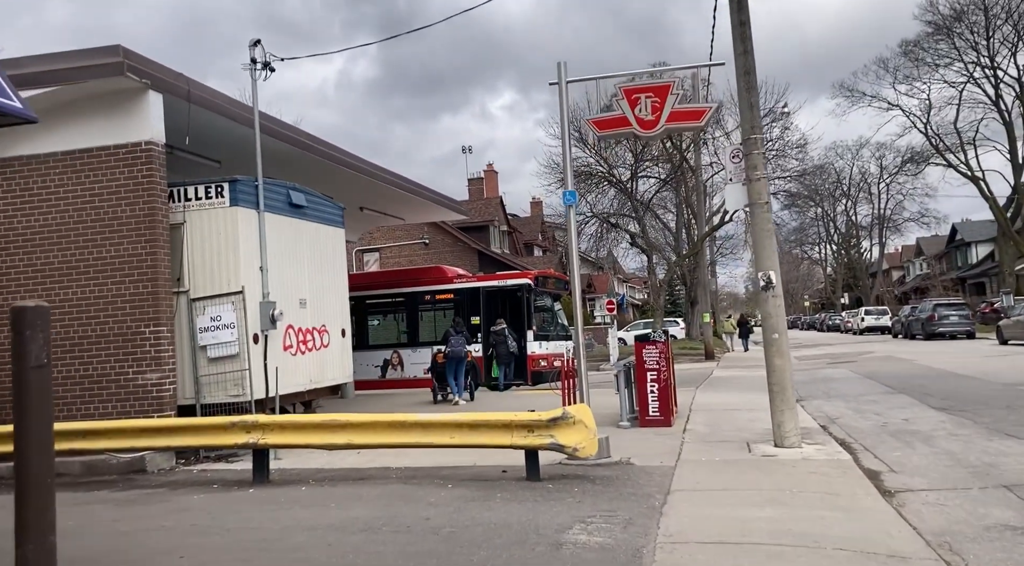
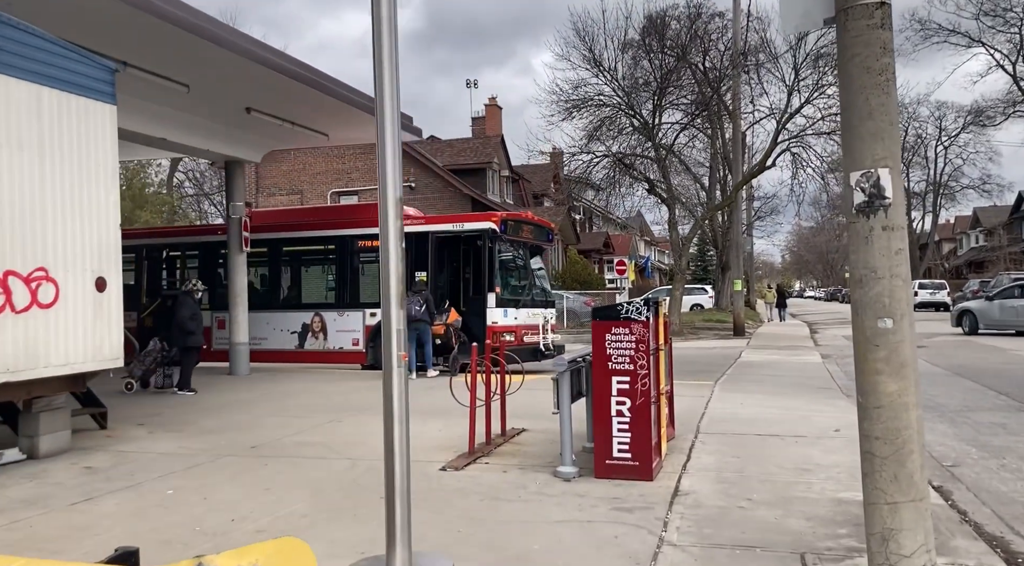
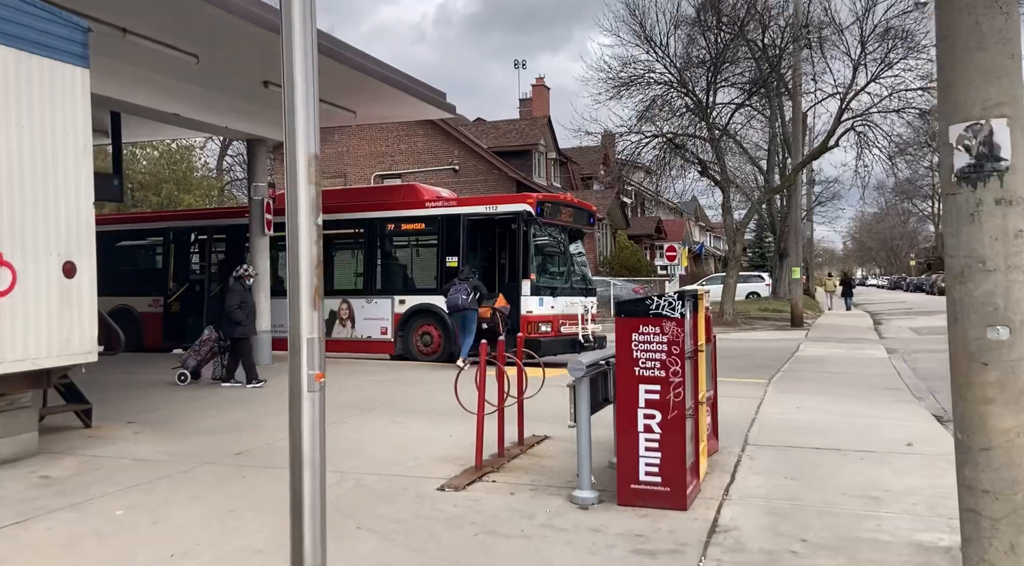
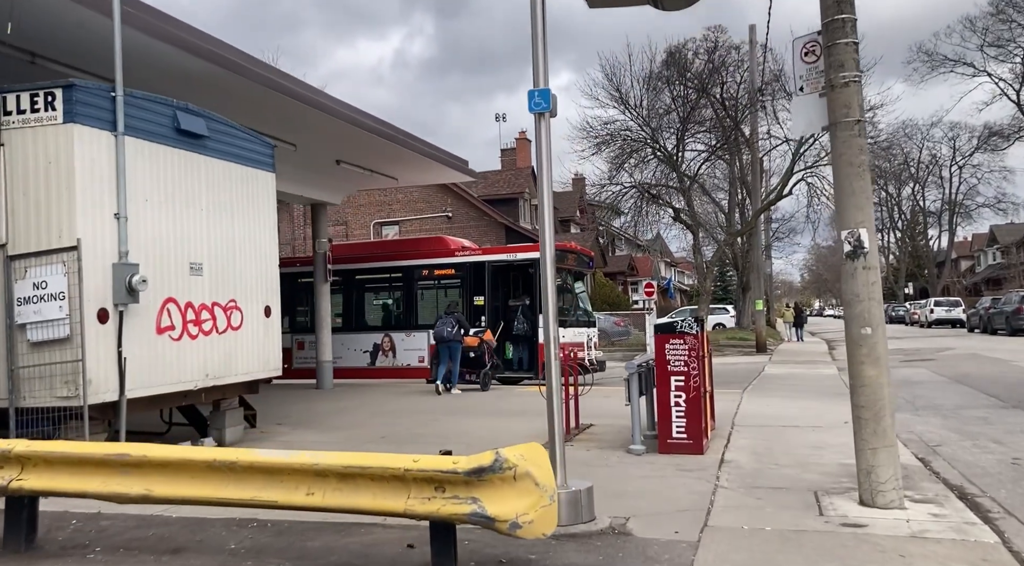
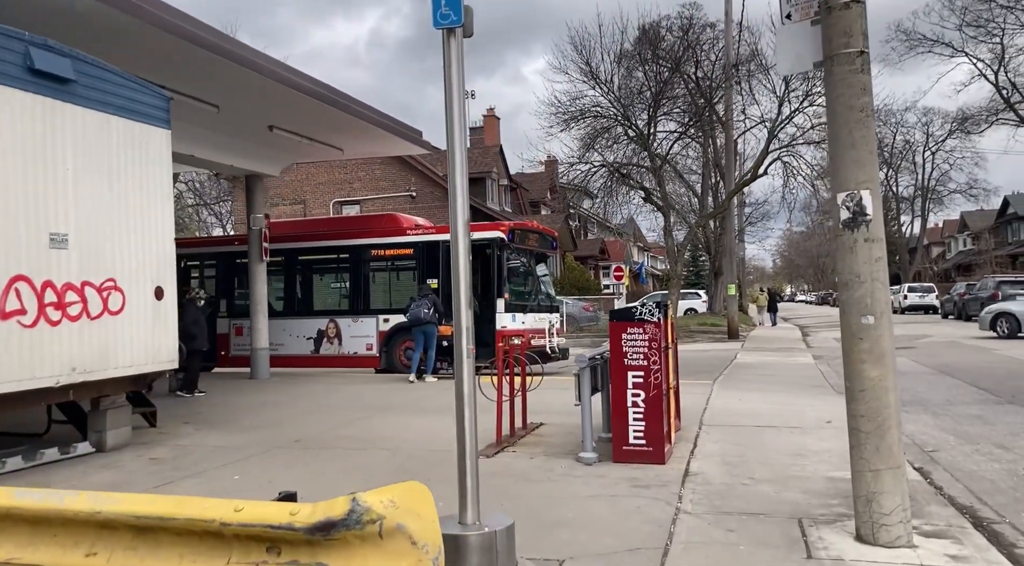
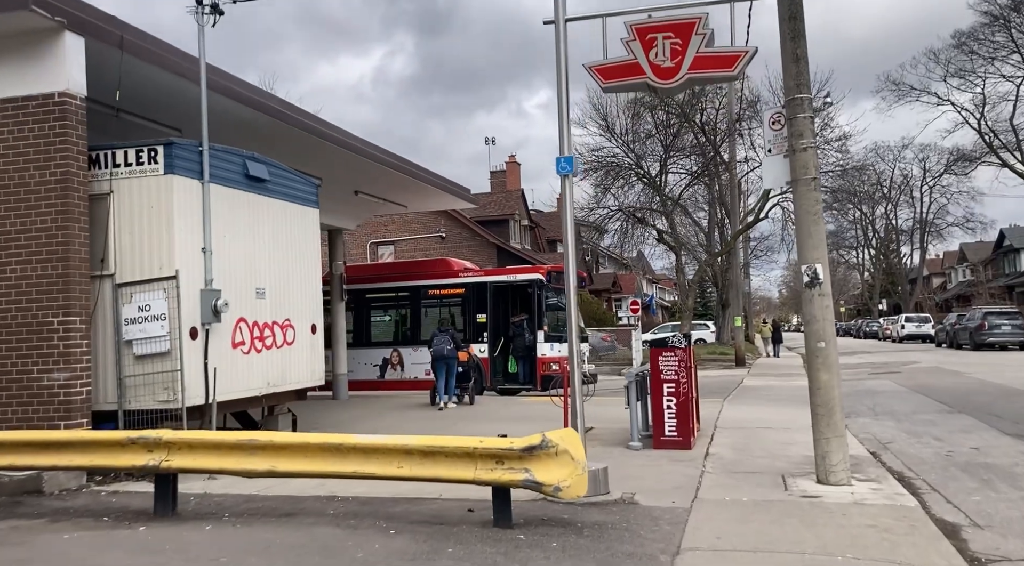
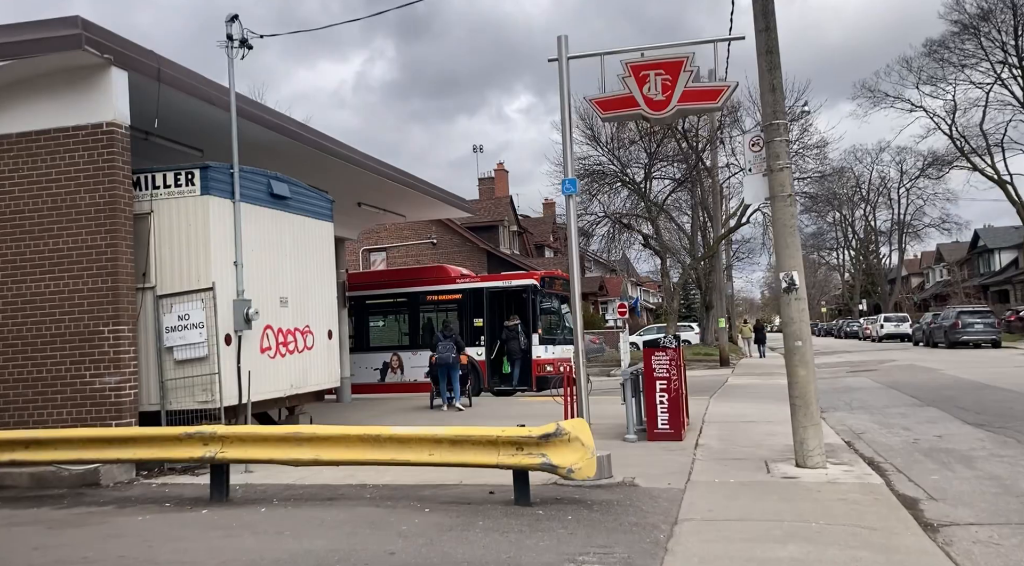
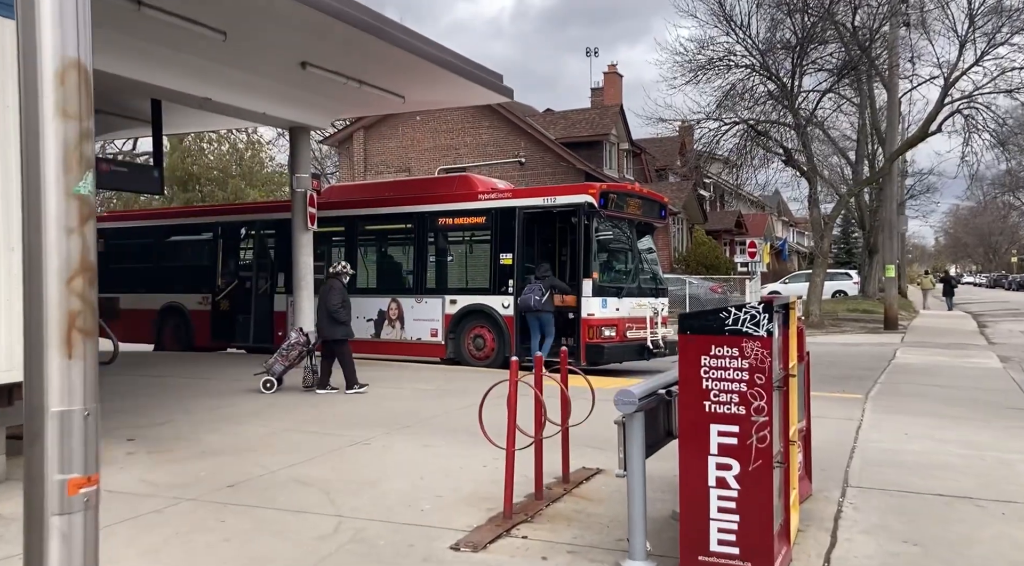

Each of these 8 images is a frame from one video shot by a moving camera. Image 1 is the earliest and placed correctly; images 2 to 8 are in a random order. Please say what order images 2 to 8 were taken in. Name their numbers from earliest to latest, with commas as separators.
7, 6, 4, 5, 2, 3, 8
